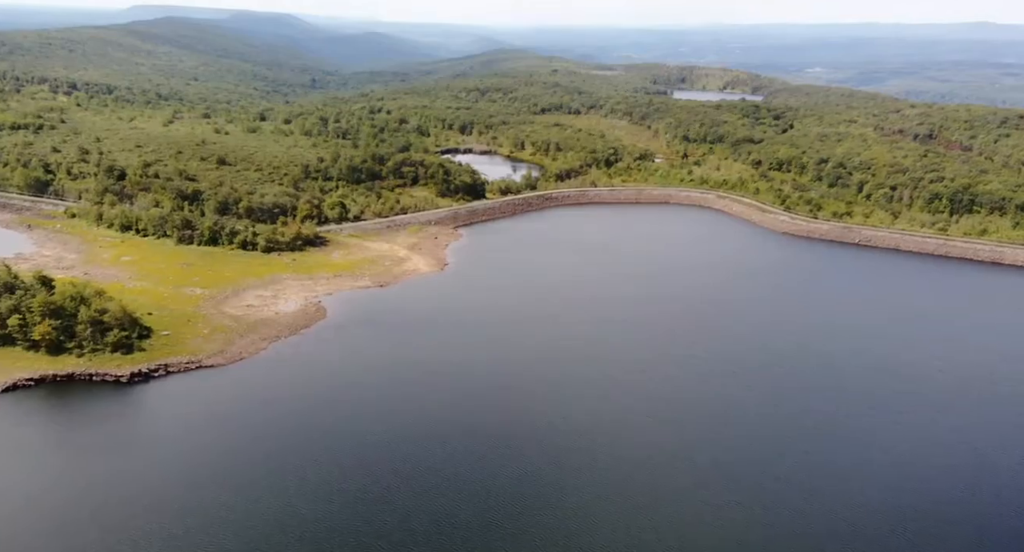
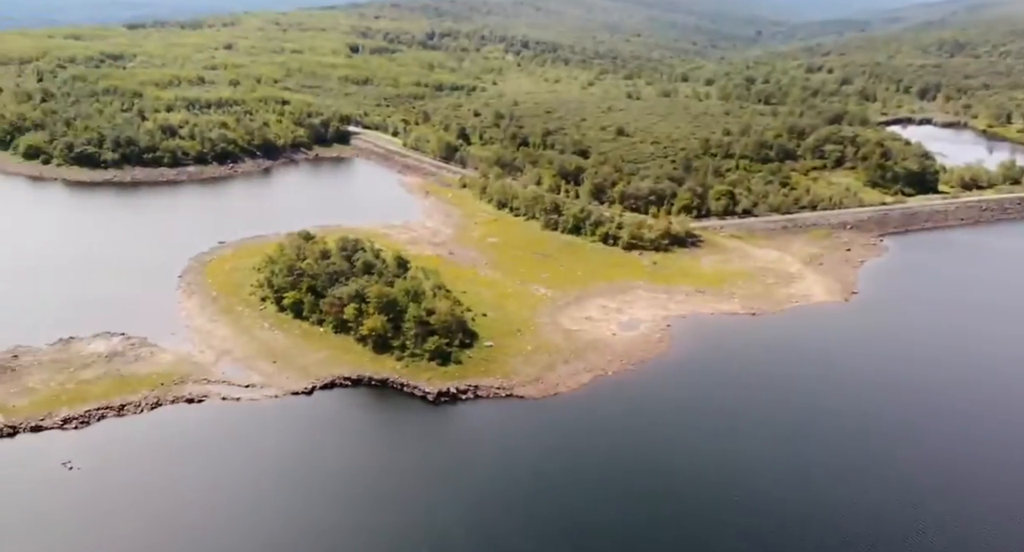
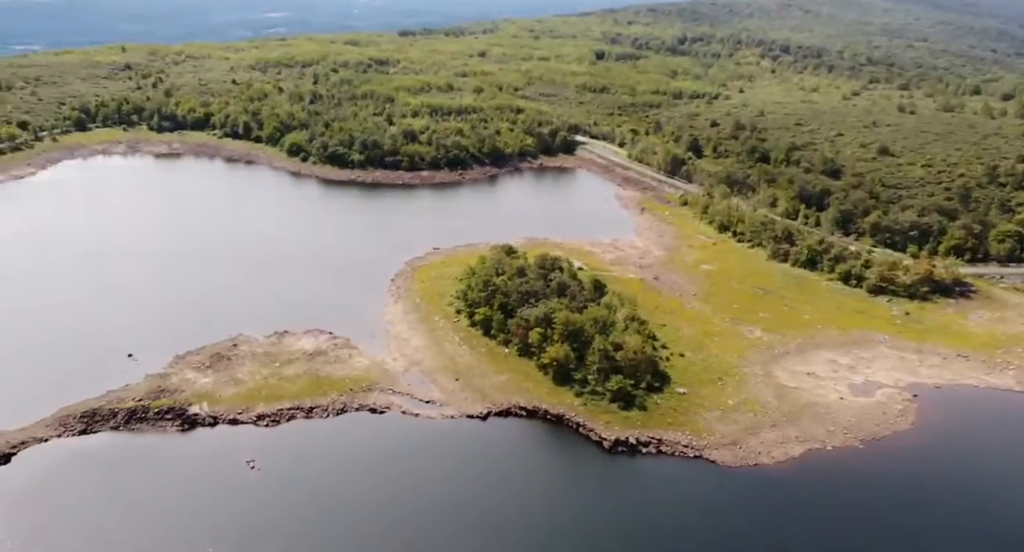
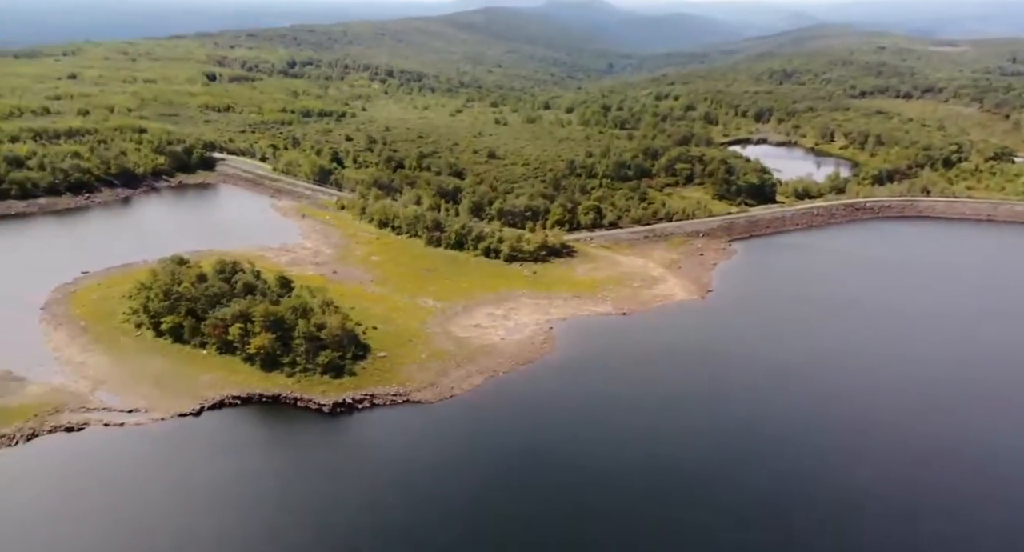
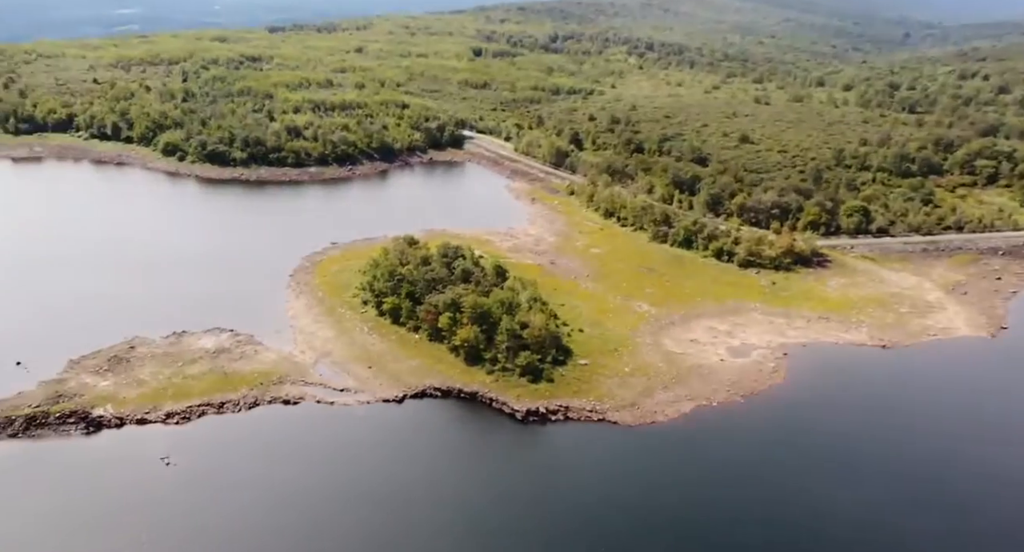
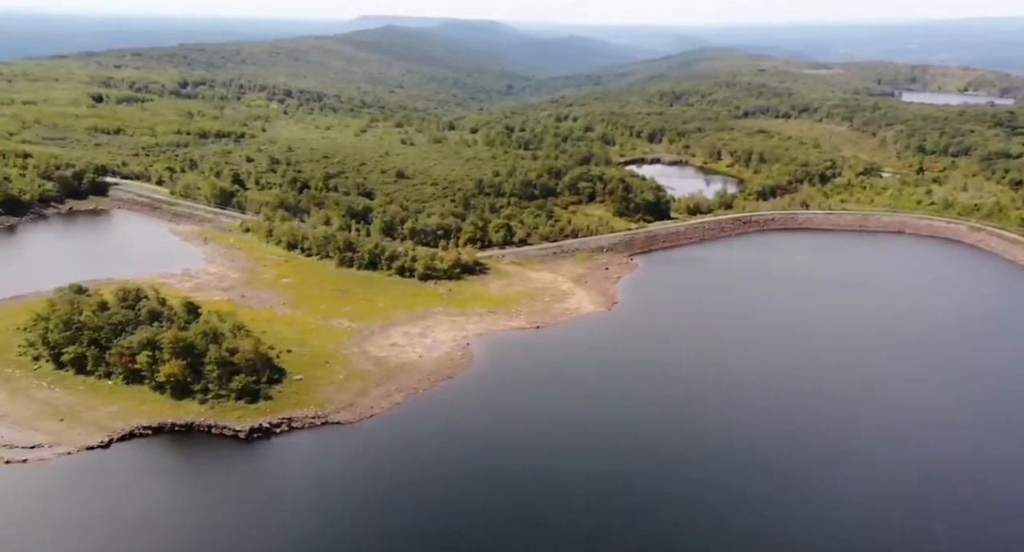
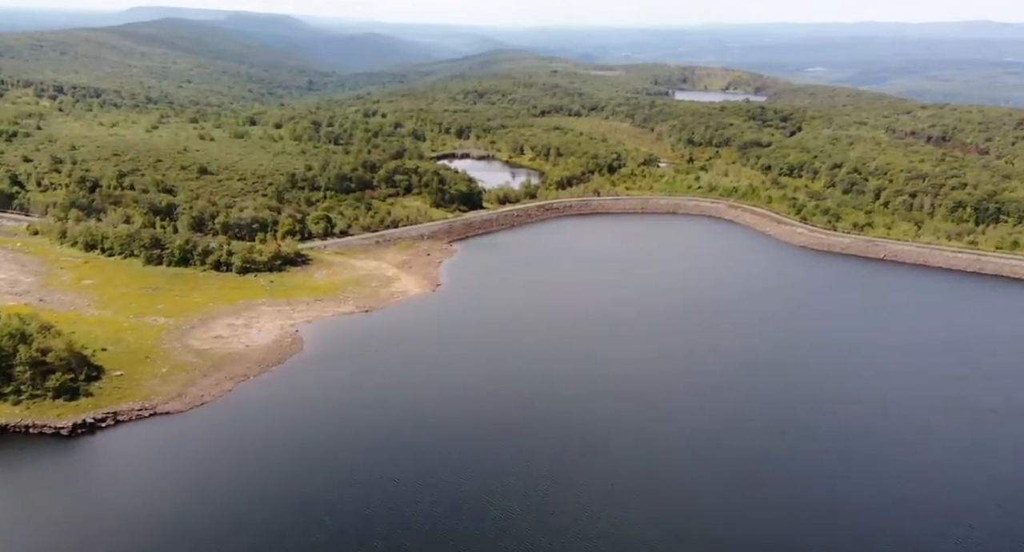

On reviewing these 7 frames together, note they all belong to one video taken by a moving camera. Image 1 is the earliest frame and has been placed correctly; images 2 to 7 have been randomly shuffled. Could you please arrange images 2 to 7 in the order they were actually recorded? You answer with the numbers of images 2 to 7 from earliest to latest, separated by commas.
7, 6, 4, 2, 5, 3
